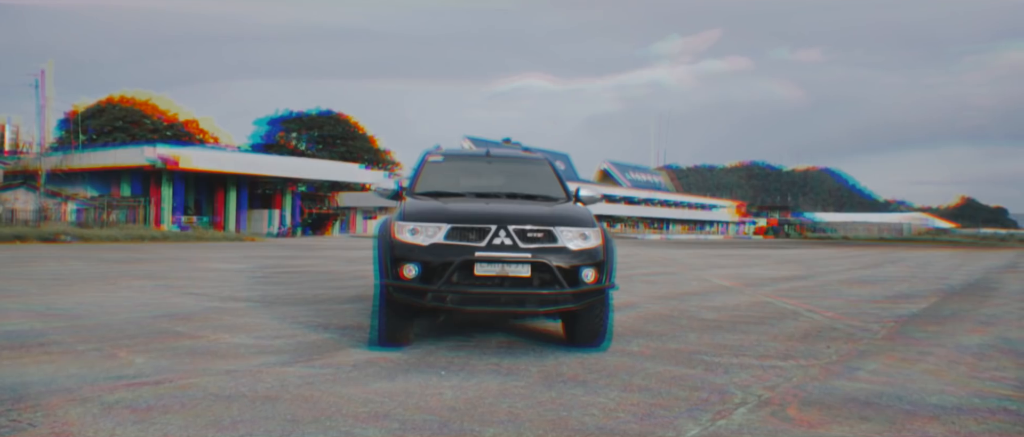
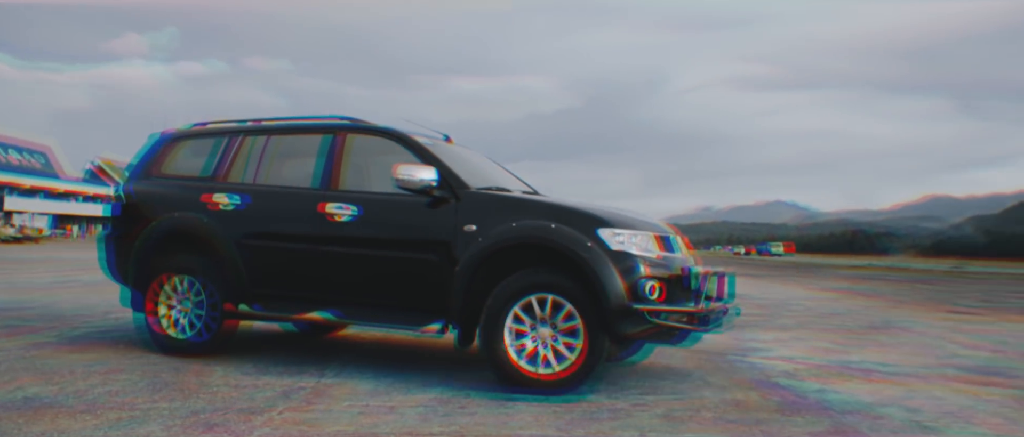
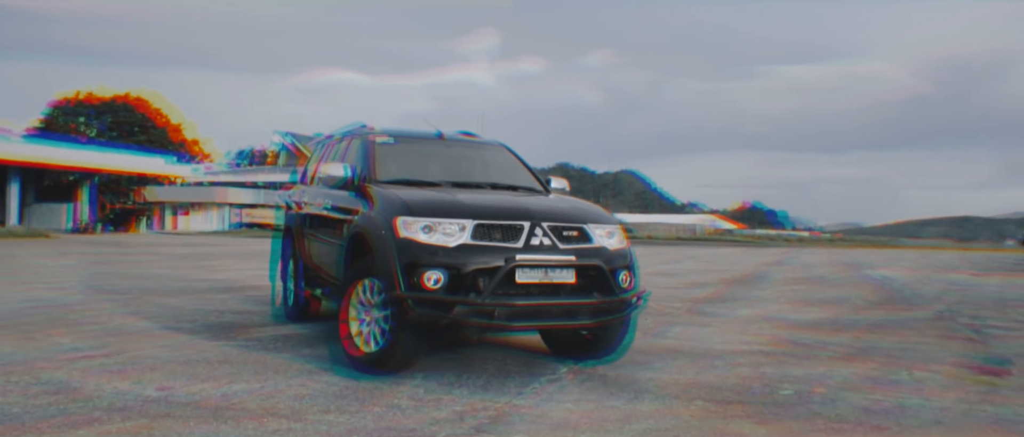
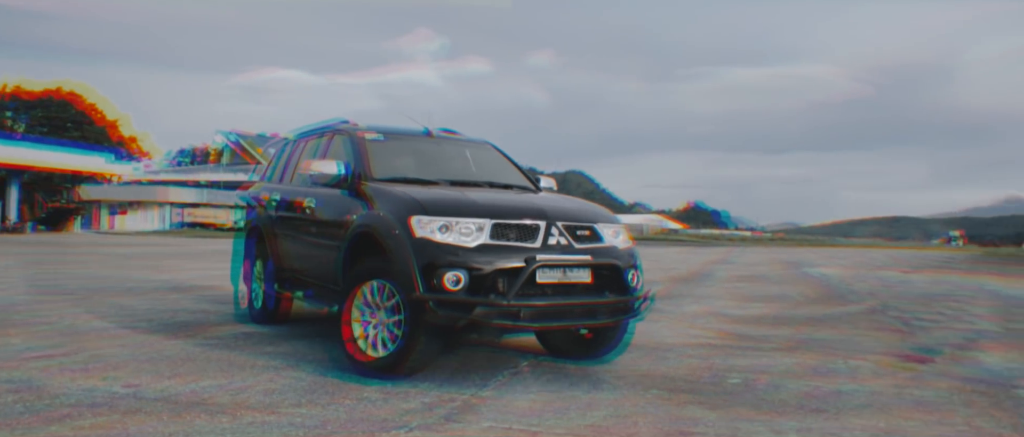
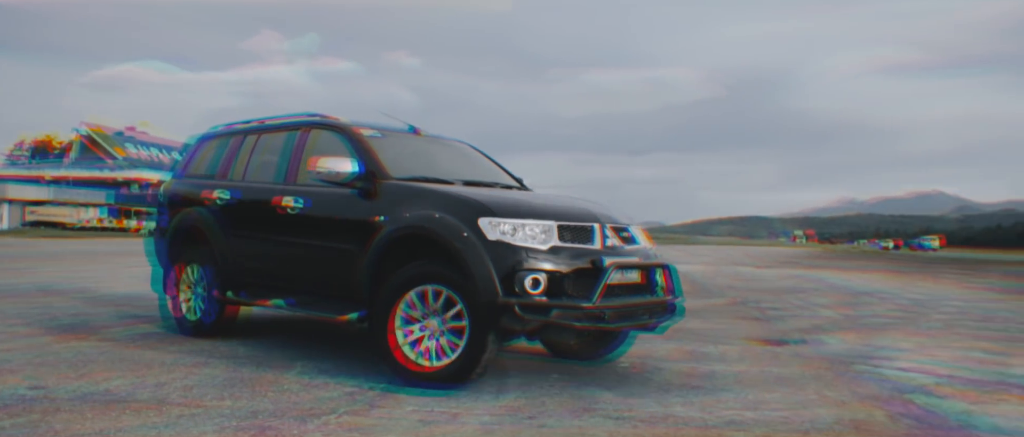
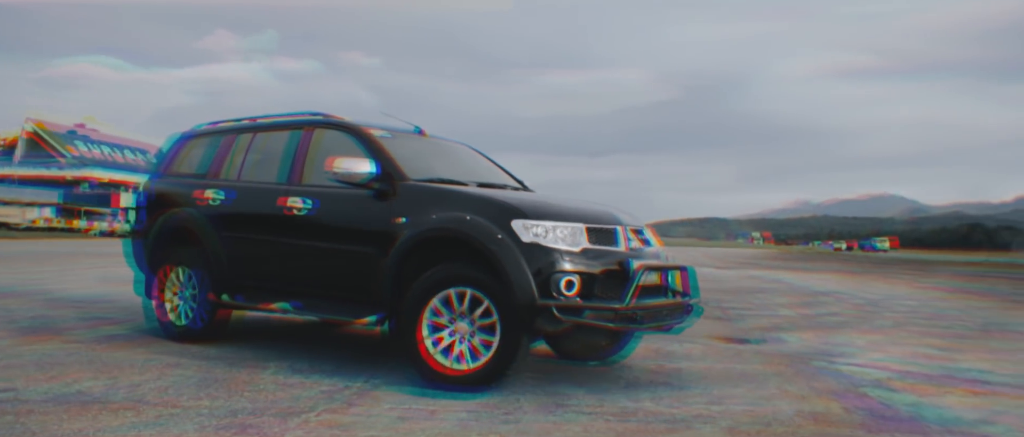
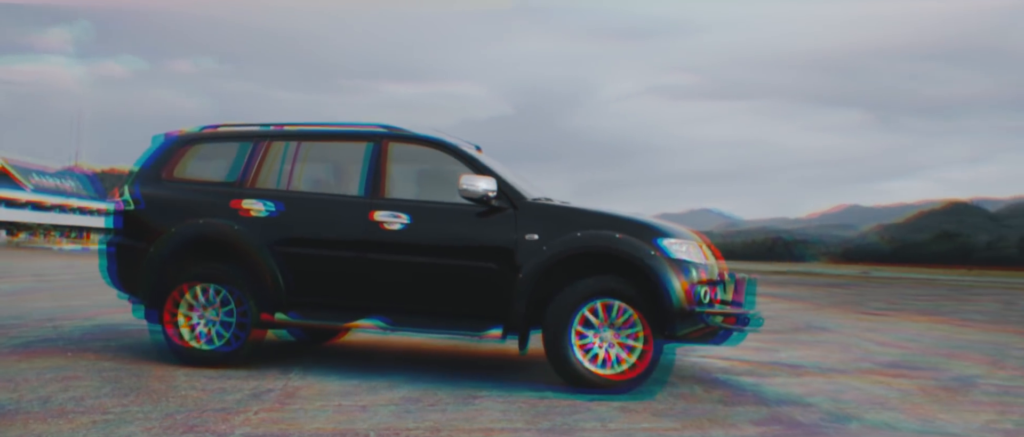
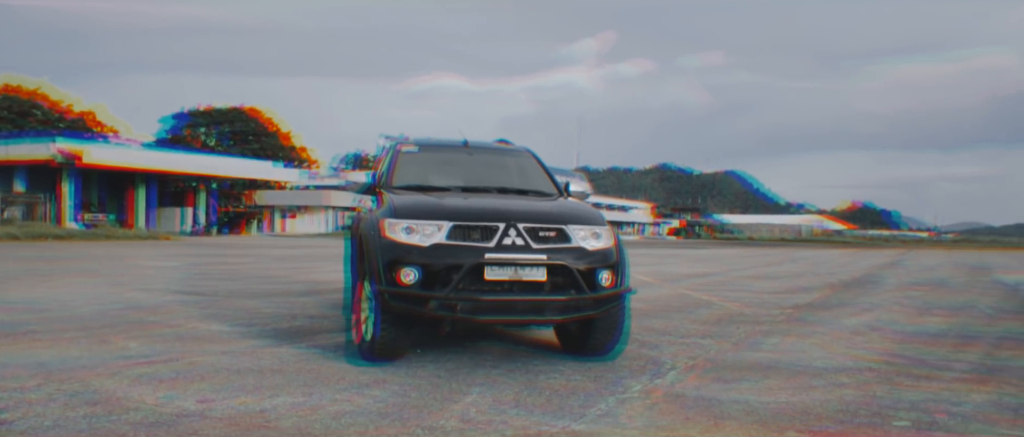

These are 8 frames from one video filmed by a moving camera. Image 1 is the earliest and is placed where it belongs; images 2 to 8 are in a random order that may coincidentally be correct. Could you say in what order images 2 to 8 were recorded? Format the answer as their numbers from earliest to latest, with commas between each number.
8, 3, 4, 5, 6, 2, 7
